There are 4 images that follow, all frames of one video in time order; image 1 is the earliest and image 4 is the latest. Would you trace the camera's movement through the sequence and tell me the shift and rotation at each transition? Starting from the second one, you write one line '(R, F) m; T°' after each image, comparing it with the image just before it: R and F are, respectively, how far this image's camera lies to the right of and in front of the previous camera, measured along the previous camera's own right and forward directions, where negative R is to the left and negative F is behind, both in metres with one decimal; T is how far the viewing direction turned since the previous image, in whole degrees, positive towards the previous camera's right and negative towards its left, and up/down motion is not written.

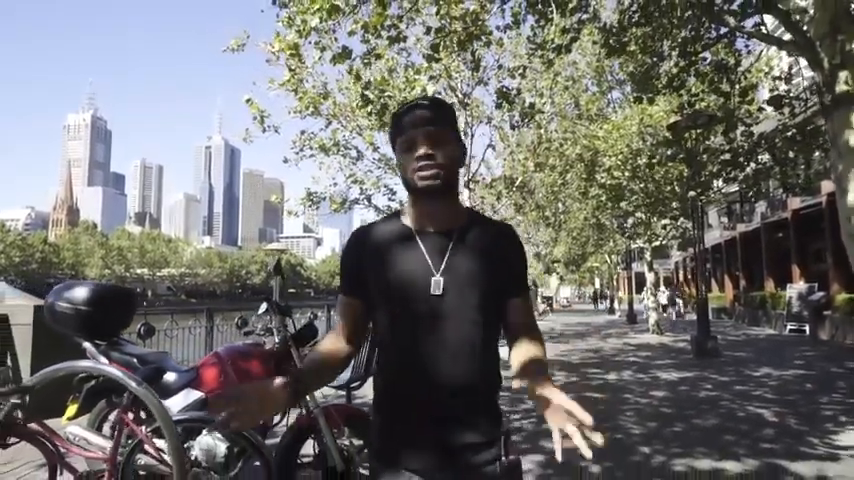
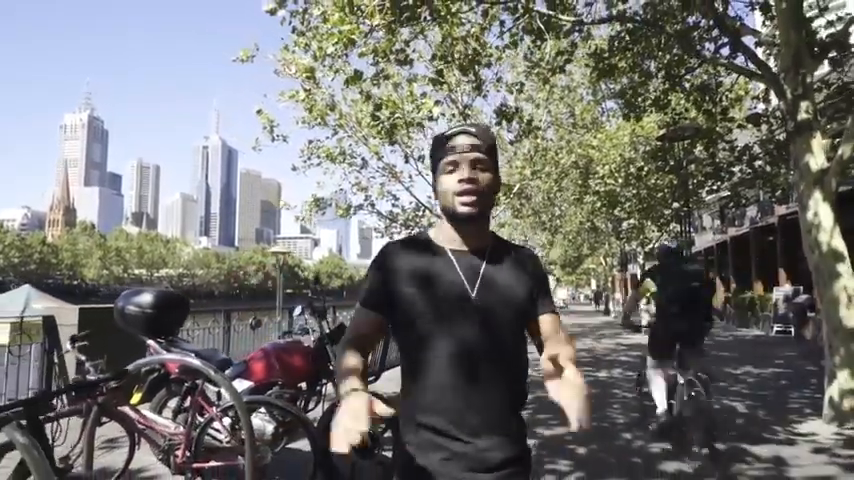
(-0.1, -0.8) m; 0°
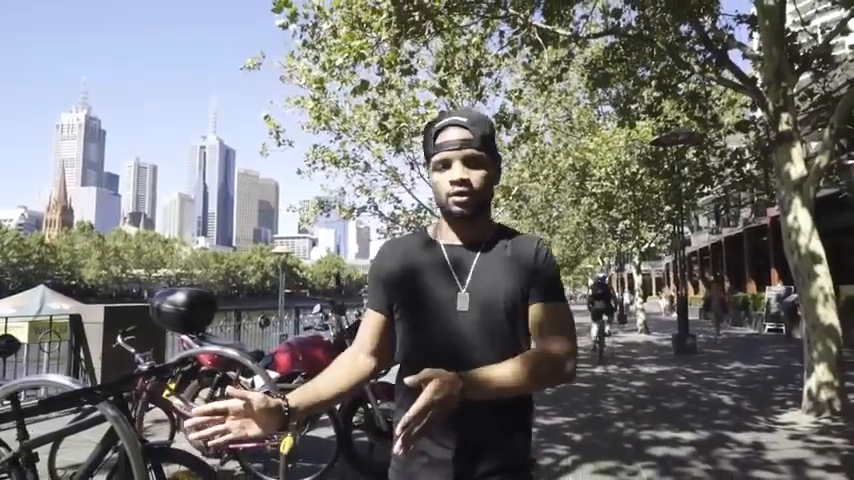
(-0.1, -0.5) m; 0°
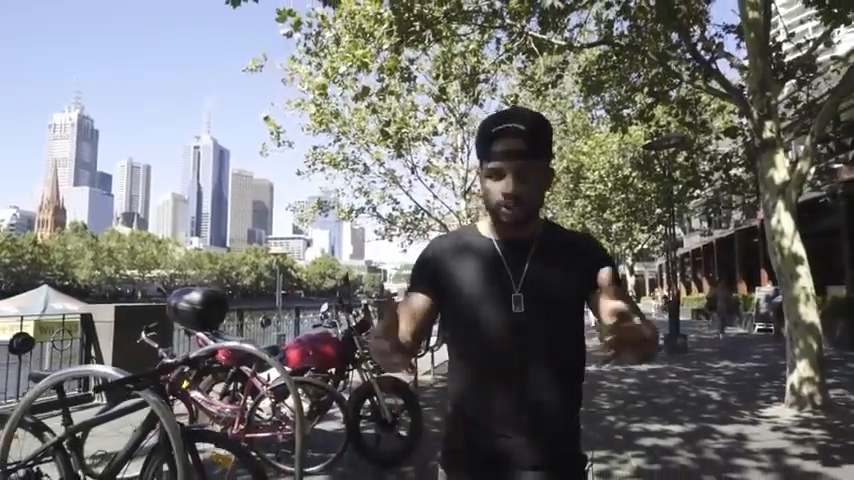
(-0.1, -0.3) m; 0°
